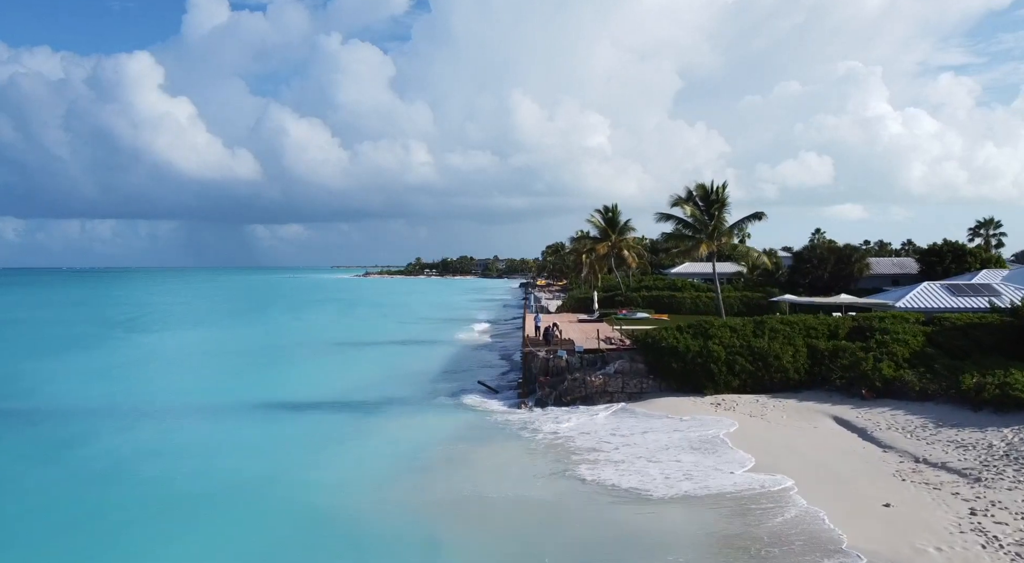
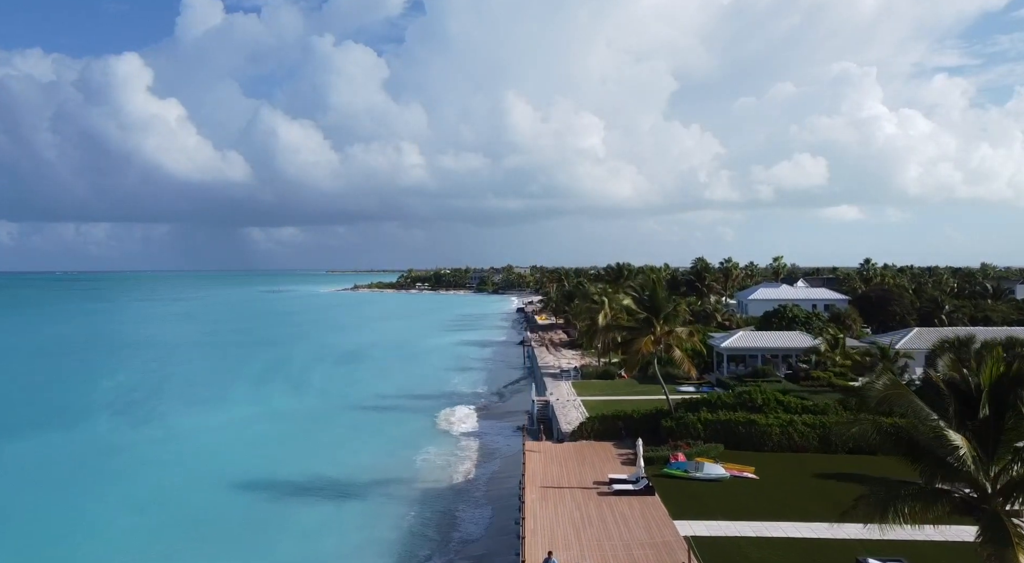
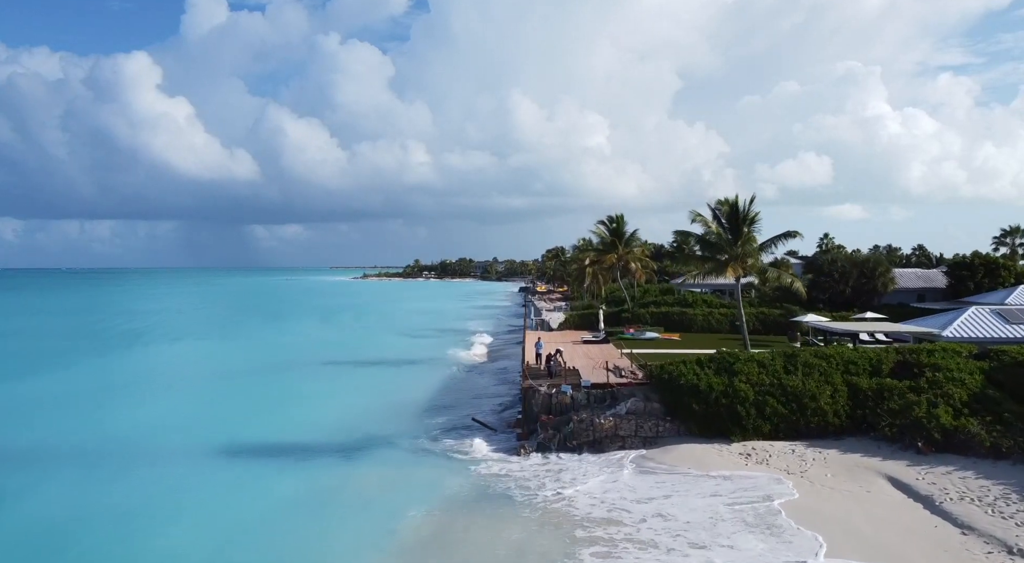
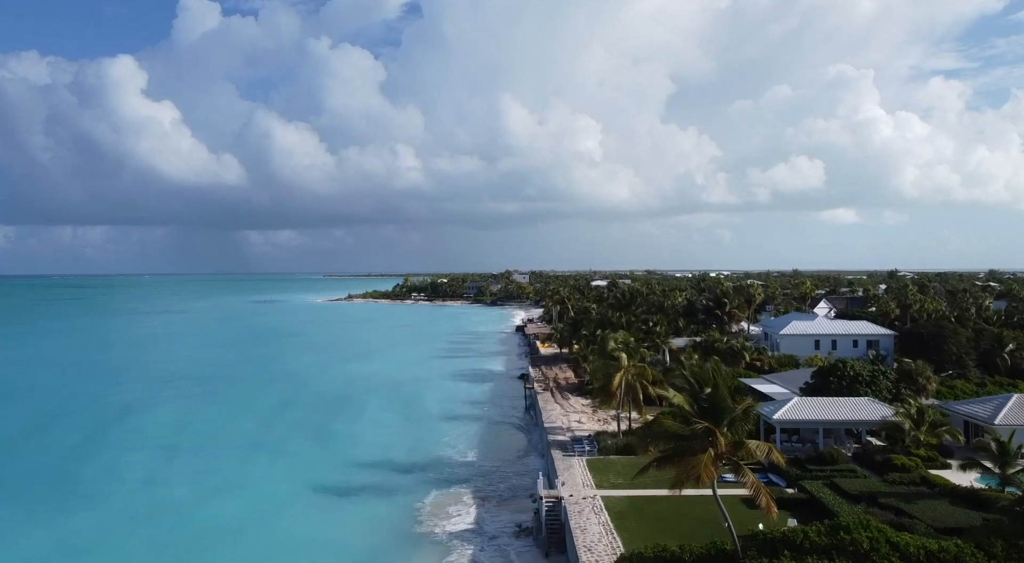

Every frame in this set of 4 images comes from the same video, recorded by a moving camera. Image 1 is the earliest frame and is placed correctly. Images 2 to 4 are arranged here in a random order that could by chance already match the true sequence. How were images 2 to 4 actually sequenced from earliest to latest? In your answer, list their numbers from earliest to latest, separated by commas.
3, 2, 4
